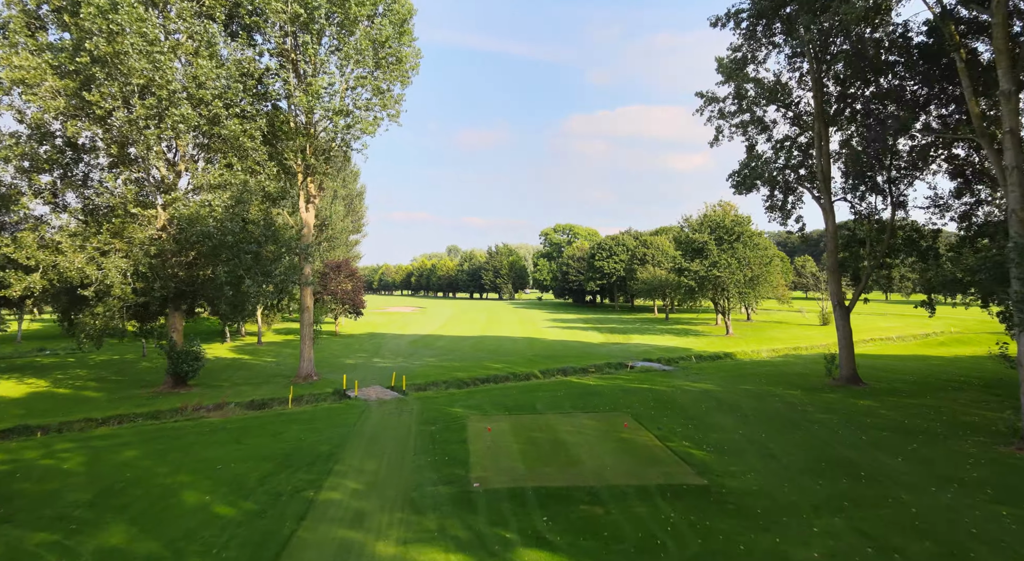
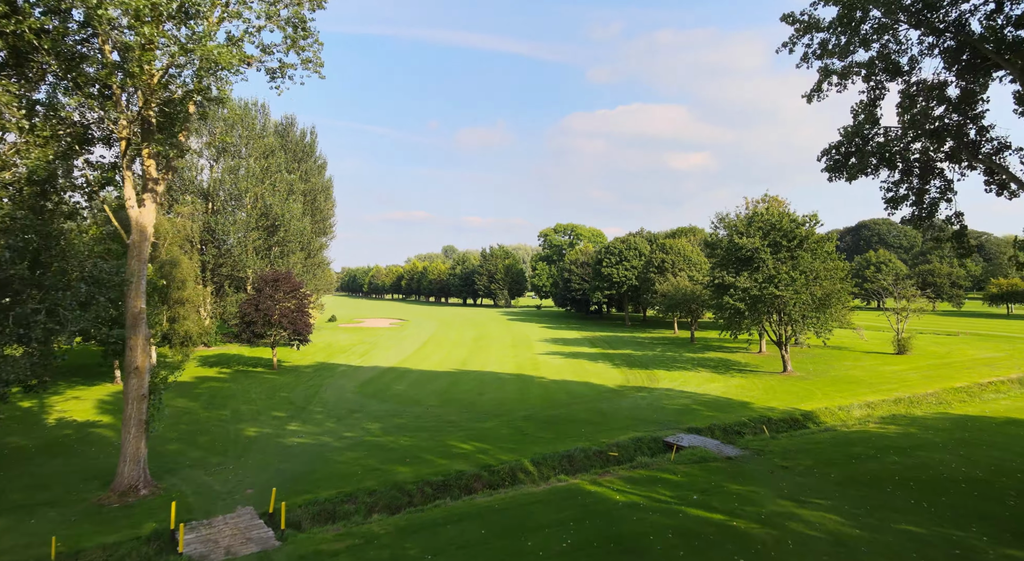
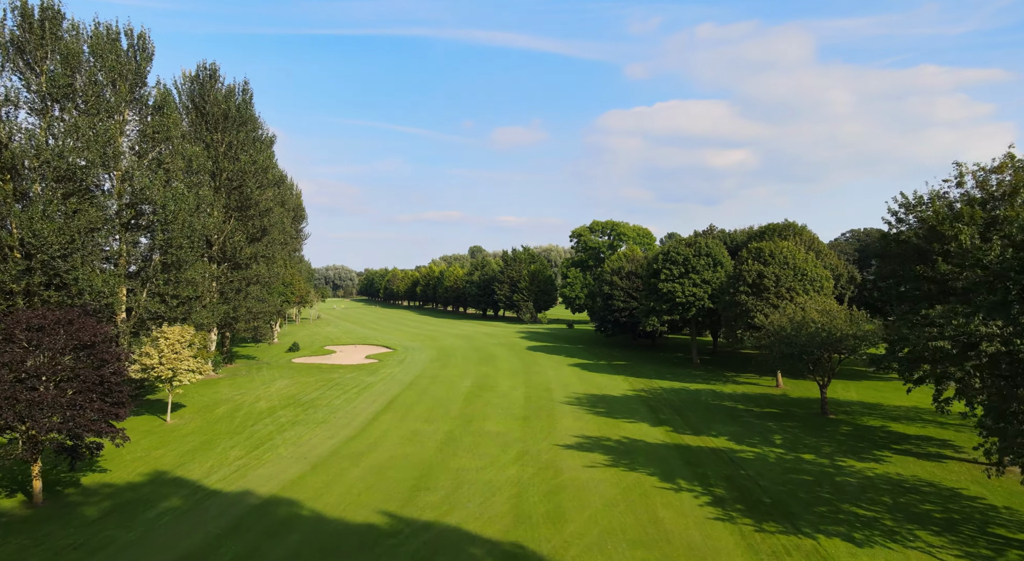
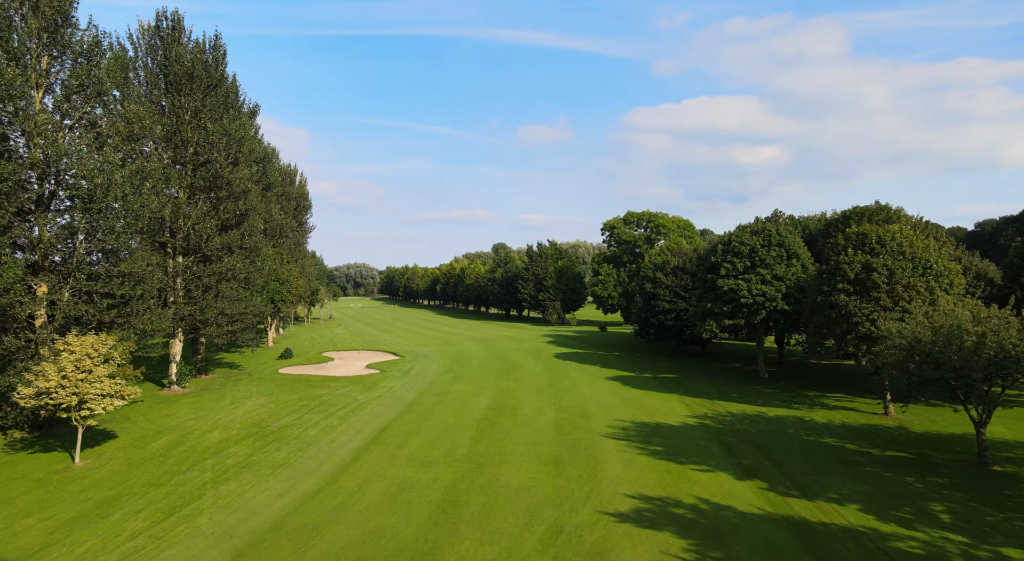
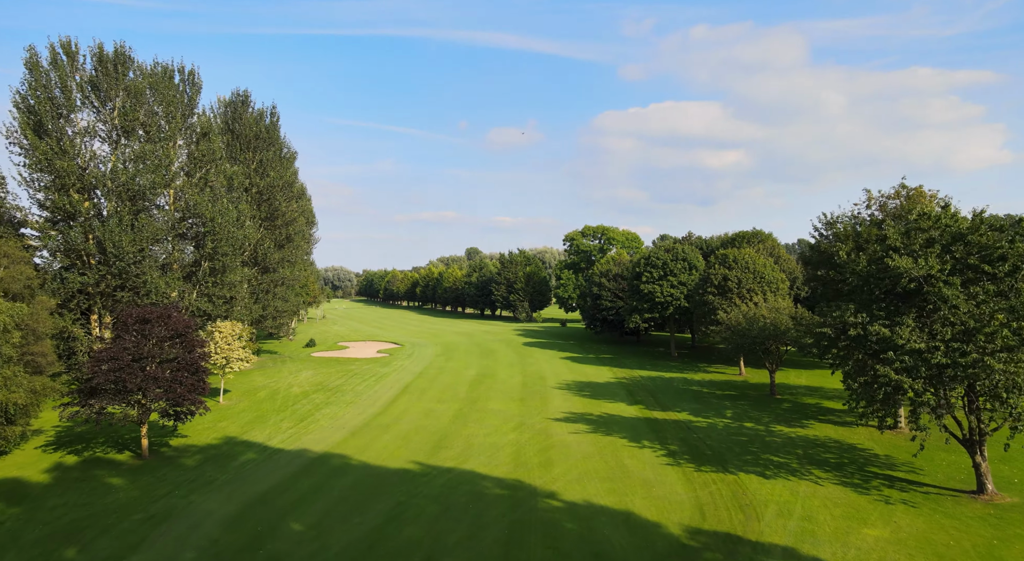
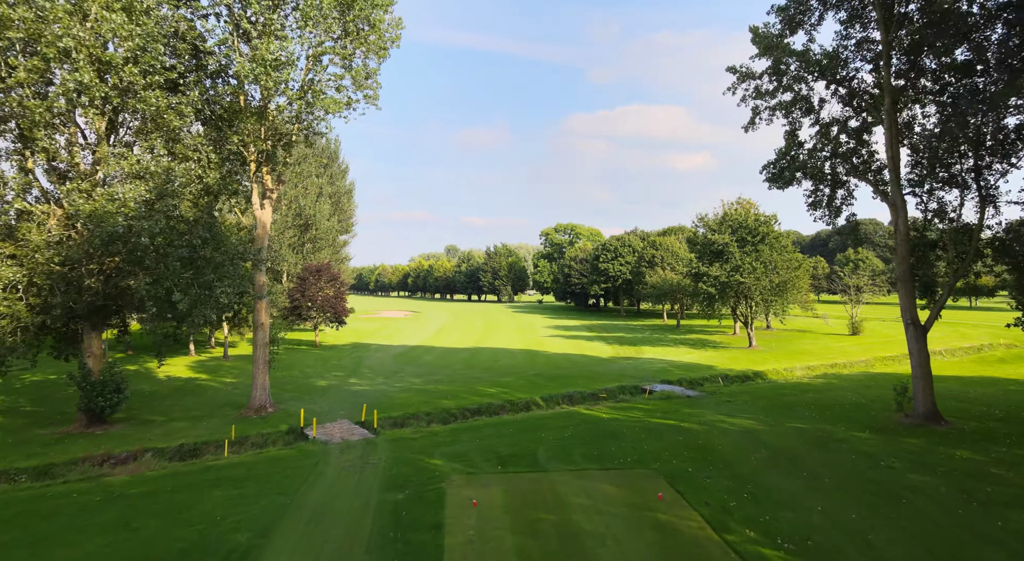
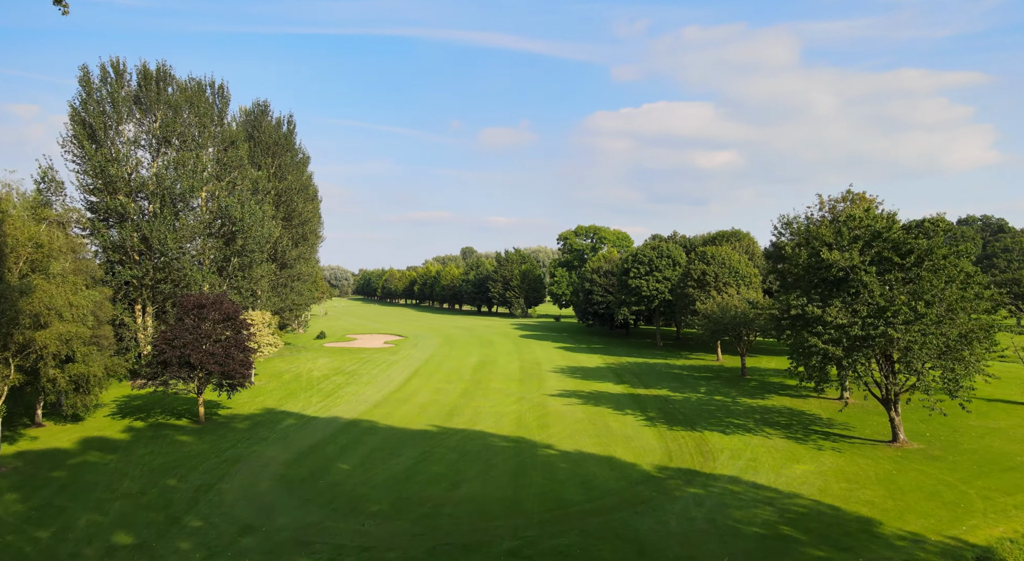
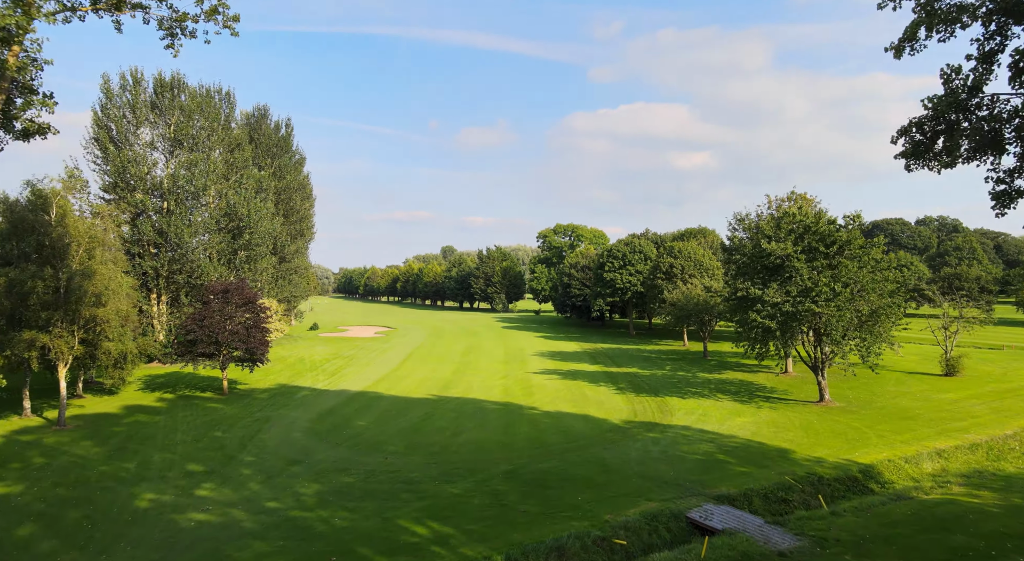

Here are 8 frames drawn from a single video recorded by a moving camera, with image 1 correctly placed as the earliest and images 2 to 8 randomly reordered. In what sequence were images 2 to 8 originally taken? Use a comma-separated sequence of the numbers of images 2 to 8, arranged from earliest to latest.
6, 2, 8, 7, 5, 3, 4
